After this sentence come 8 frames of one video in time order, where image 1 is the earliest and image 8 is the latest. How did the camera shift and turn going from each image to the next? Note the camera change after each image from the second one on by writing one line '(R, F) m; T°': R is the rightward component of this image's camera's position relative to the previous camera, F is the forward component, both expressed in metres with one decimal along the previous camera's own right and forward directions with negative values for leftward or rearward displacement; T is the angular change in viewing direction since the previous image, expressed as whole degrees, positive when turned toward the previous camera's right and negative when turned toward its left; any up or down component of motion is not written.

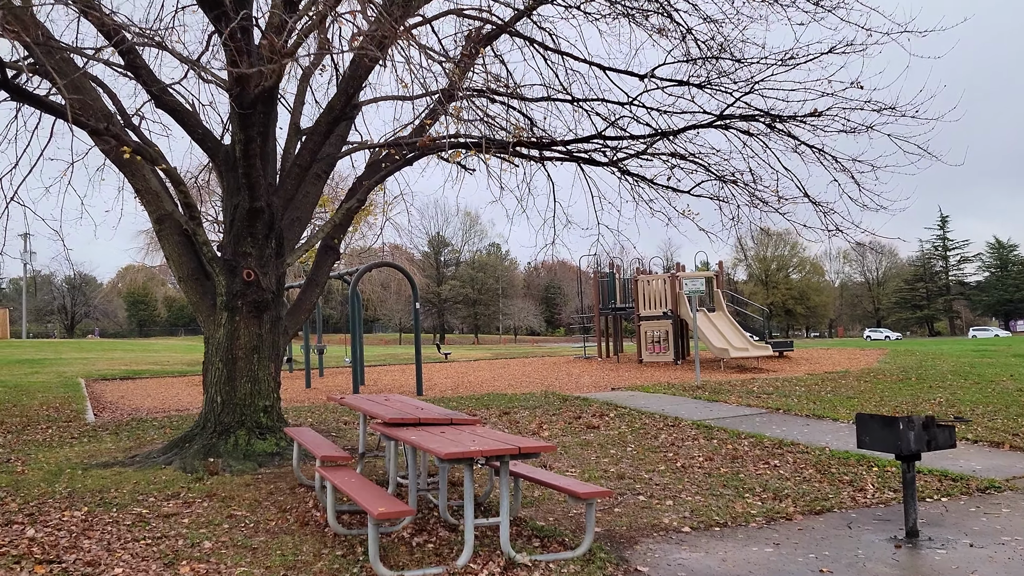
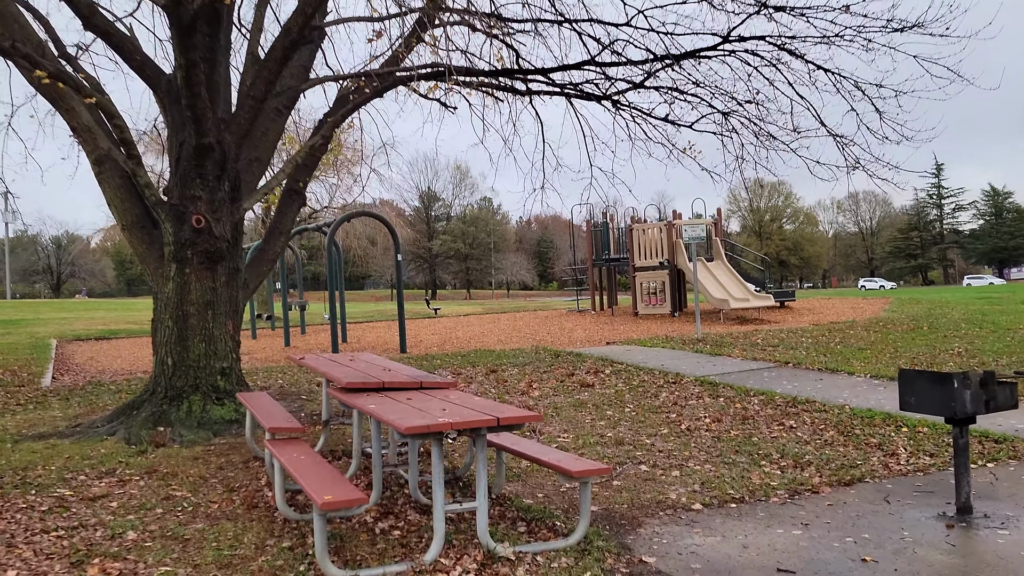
(+0.1, +0.8) m; 0°
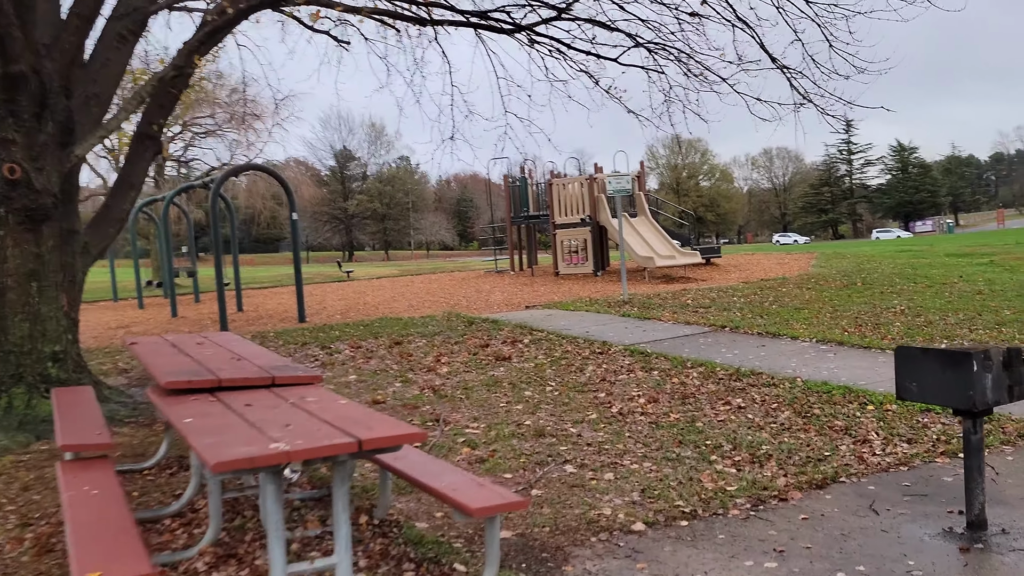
(+0.1, +1.1) m; +5°
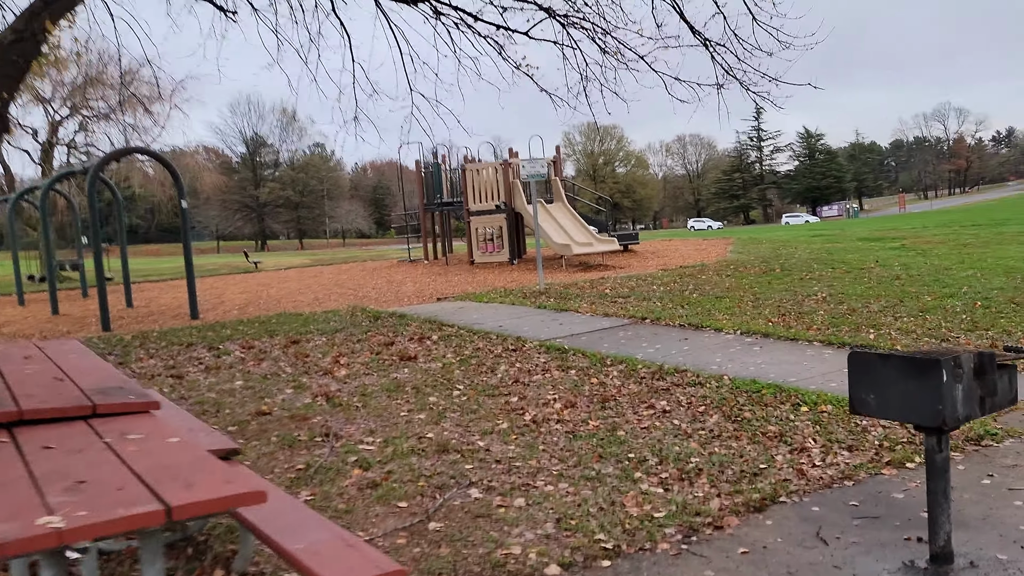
(+0.1, +0.6) m; +5°
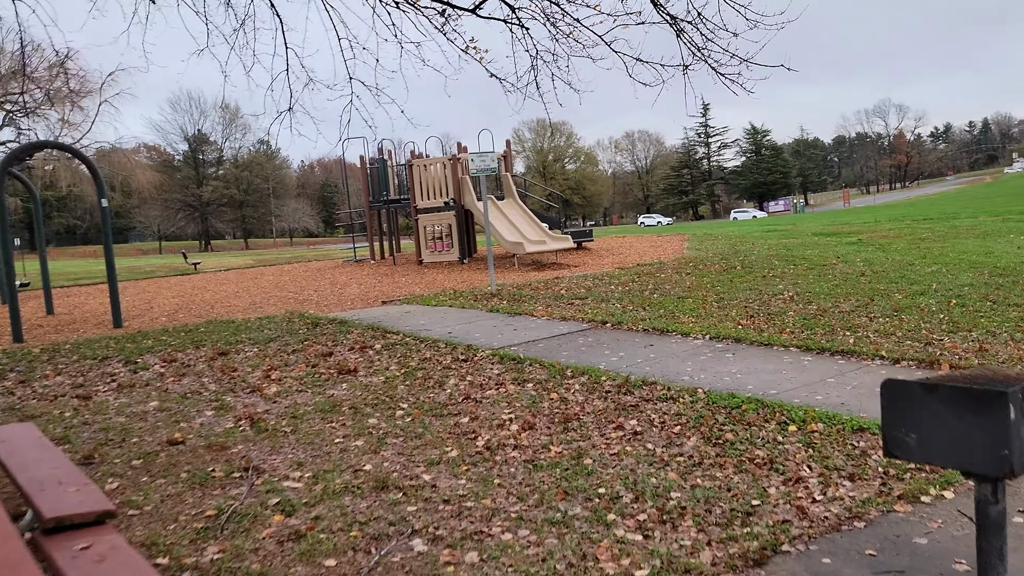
(0.0, +0.6) m; +3°
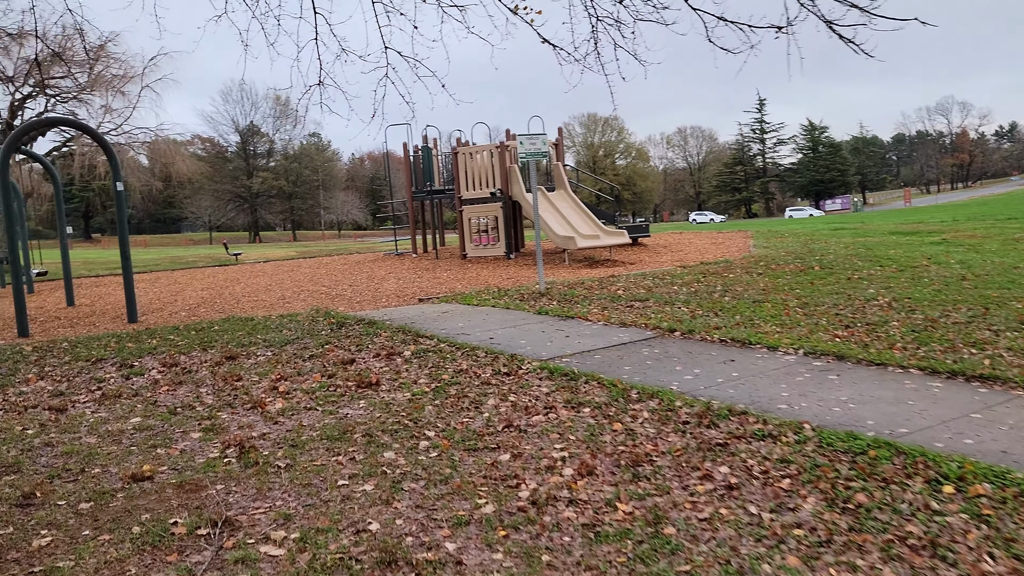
(0.0, +1.0) m; -3°
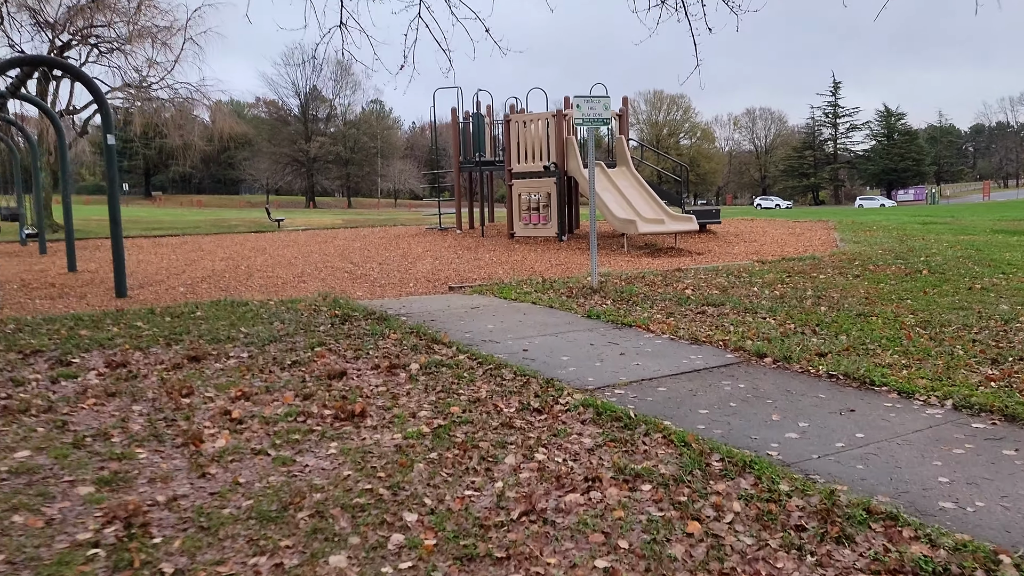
(+0.1, +1.4) m; -3°
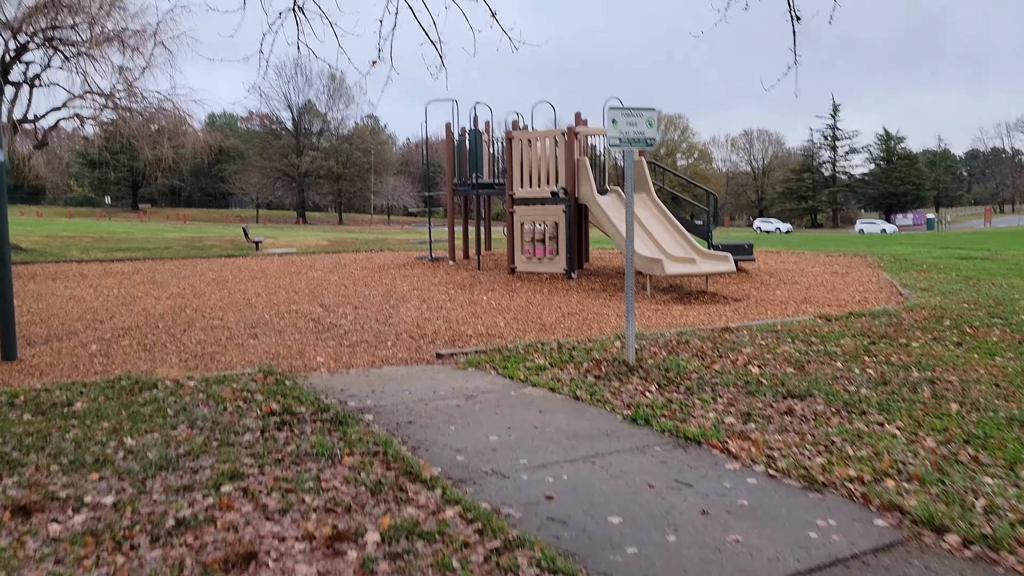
(-0.1, +1.8) m; 0°
